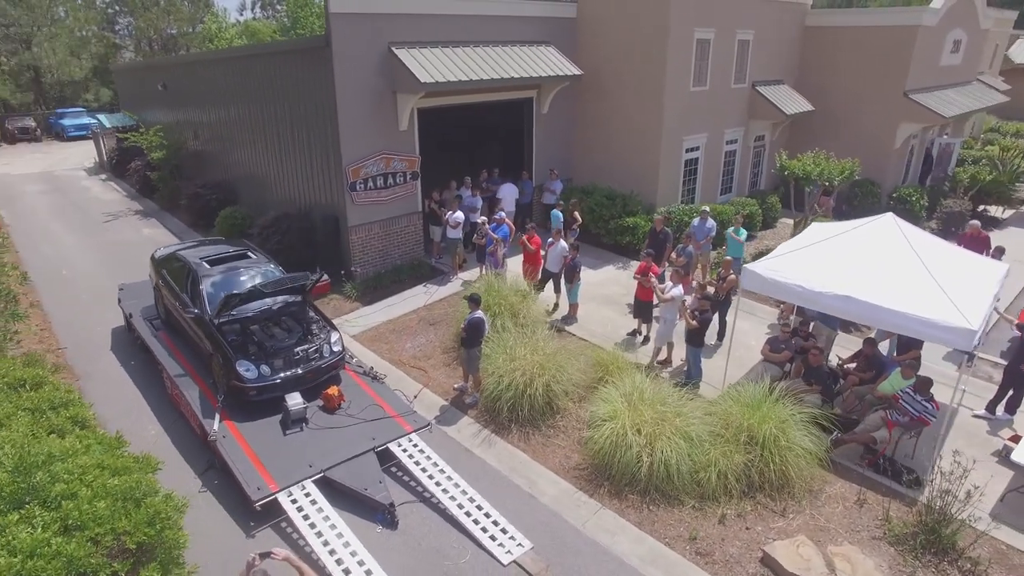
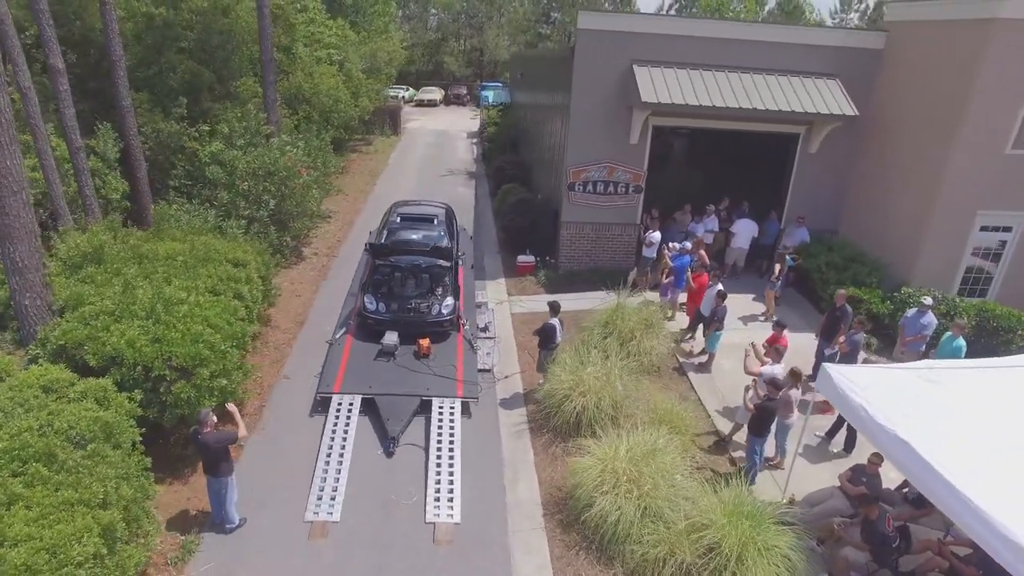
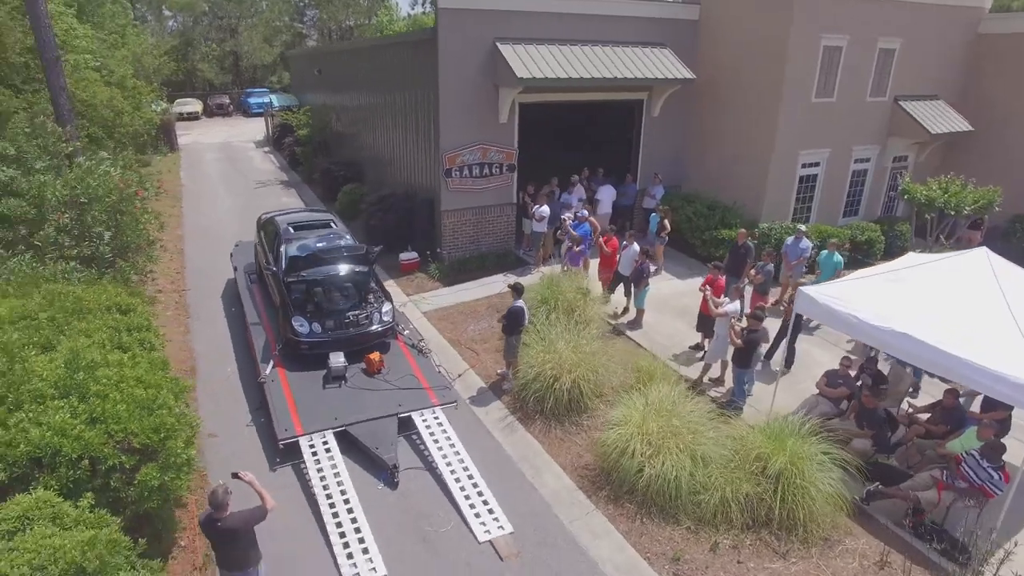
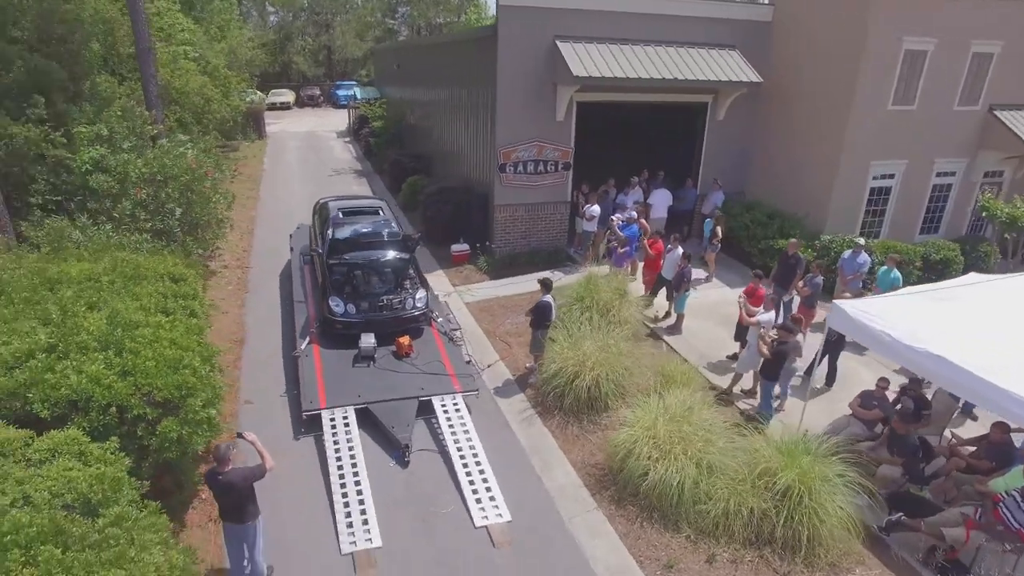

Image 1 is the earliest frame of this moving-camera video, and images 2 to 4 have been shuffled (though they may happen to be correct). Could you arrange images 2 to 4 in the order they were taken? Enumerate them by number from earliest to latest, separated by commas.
3, 4, 2
